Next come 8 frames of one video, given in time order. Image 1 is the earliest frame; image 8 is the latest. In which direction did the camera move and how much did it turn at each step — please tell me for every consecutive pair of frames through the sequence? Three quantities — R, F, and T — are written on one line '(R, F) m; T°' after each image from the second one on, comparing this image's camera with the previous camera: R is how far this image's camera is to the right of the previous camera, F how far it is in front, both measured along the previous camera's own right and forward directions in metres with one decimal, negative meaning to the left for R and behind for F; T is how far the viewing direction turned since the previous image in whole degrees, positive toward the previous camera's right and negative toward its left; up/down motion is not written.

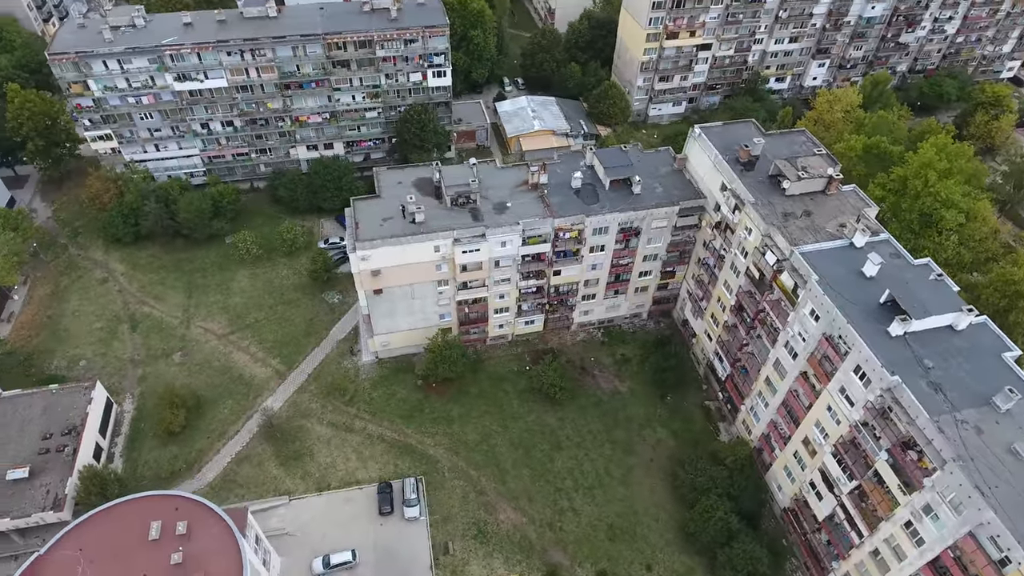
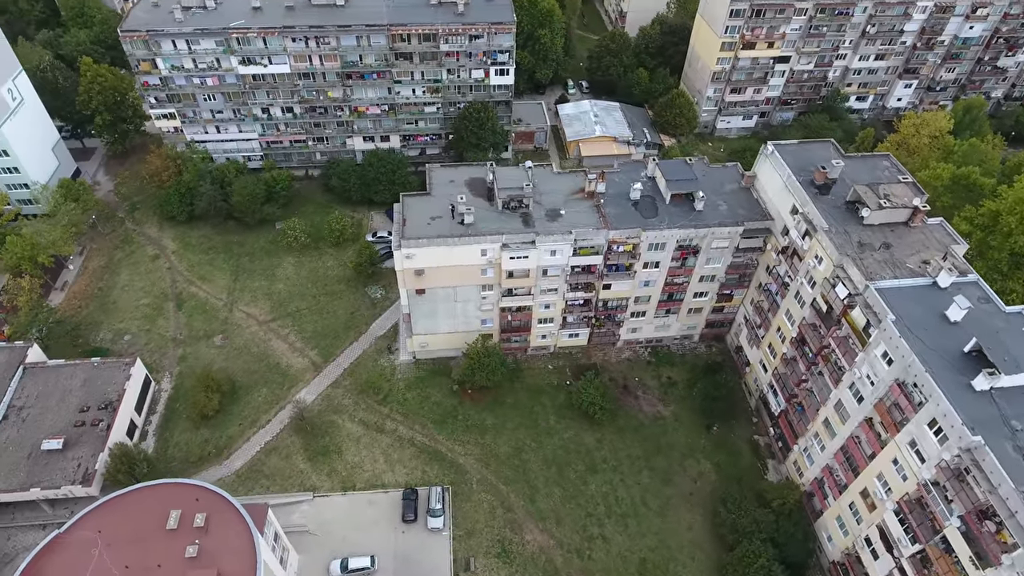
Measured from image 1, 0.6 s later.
(0.0, +2.3) m; -4°
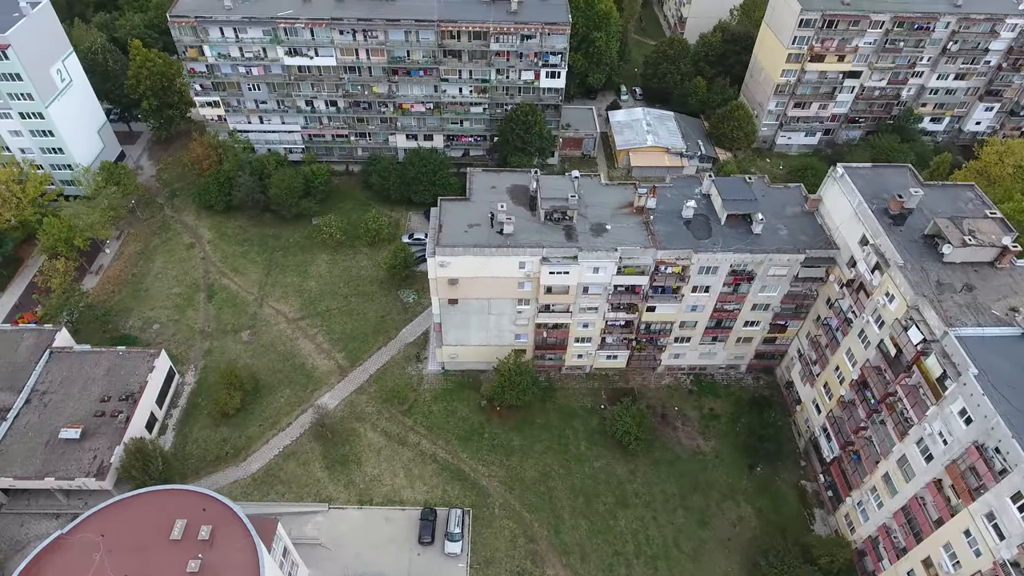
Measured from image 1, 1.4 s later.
(-0.2, +2.9) m; -3°
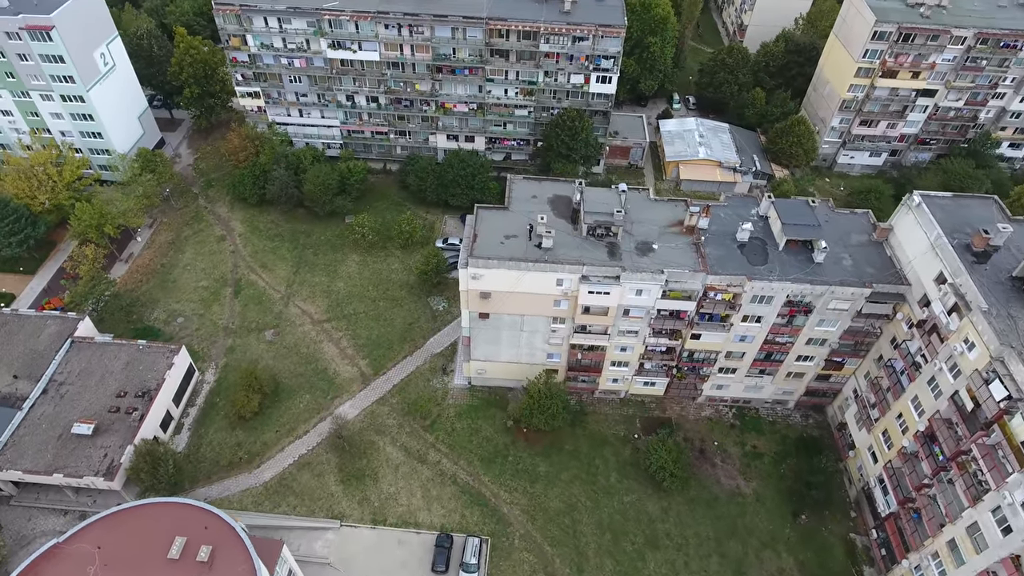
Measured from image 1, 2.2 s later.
(-0.2, +3.1) m; -3°
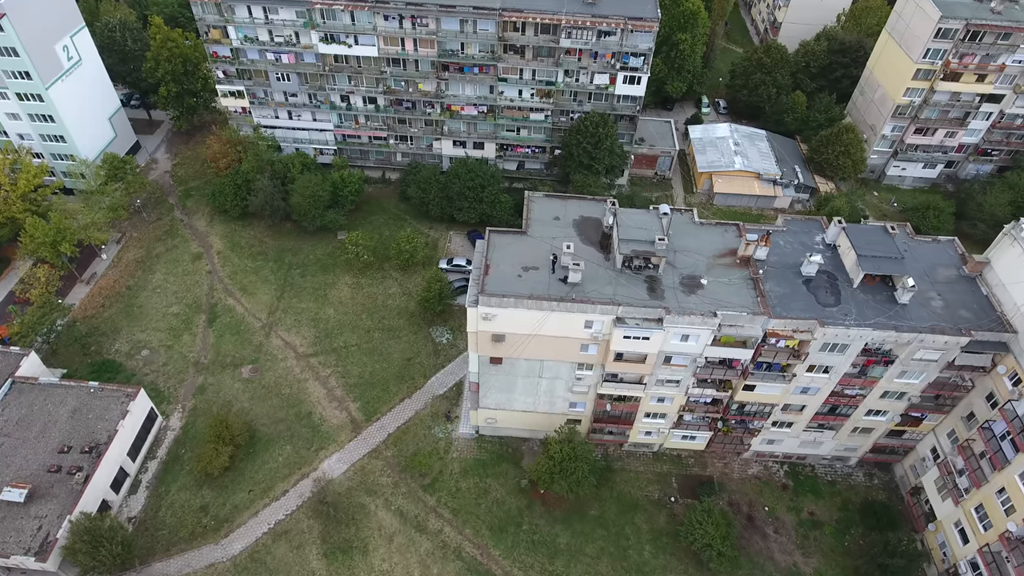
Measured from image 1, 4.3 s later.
(-0.9, +7.7) m; 0°
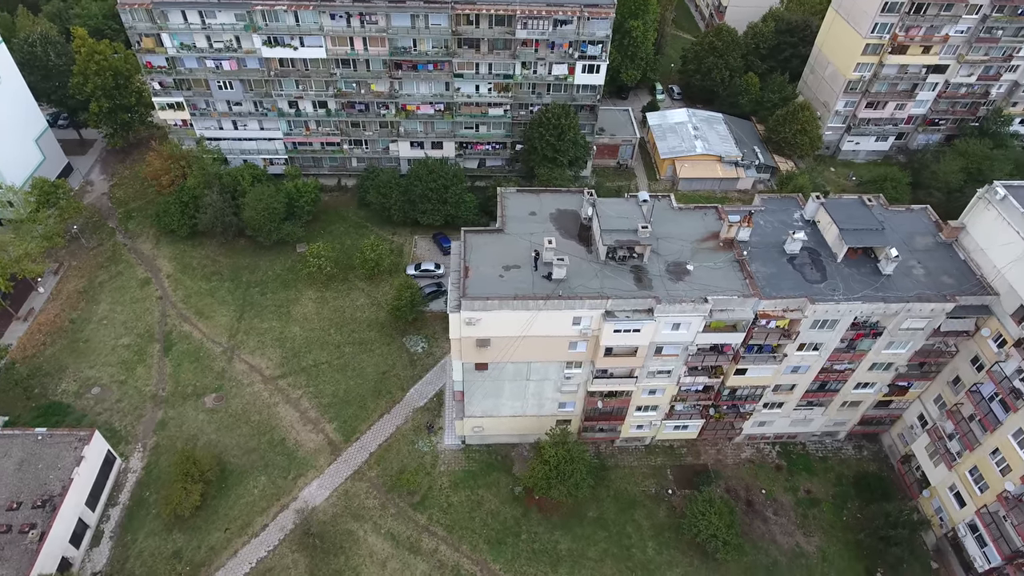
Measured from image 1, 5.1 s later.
(-1.4, +1.8) m; +4°
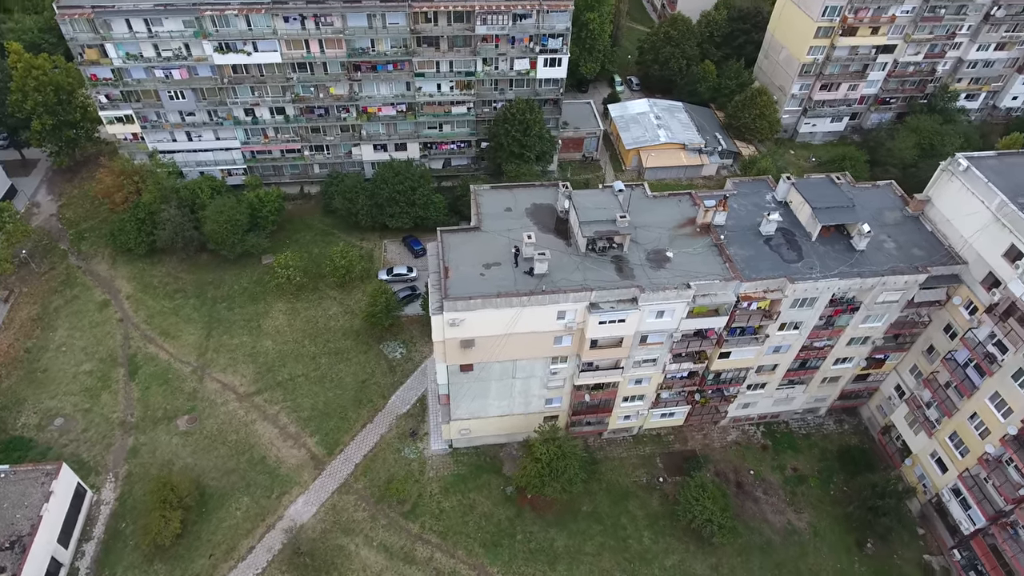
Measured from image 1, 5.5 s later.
(-1.0, +0.6) m; +3°
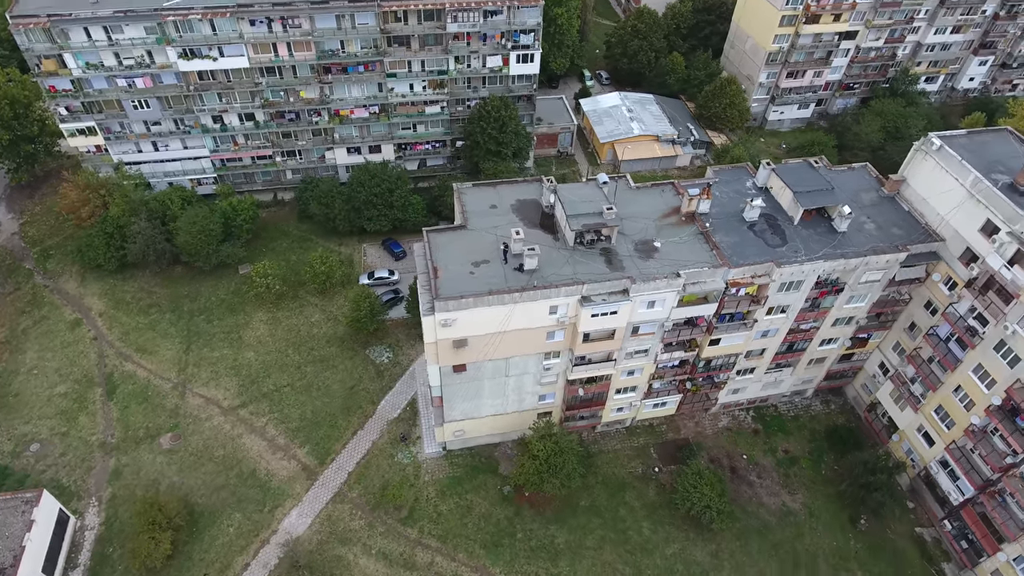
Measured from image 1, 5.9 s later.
(-1.0, +0.3) m; +3°
